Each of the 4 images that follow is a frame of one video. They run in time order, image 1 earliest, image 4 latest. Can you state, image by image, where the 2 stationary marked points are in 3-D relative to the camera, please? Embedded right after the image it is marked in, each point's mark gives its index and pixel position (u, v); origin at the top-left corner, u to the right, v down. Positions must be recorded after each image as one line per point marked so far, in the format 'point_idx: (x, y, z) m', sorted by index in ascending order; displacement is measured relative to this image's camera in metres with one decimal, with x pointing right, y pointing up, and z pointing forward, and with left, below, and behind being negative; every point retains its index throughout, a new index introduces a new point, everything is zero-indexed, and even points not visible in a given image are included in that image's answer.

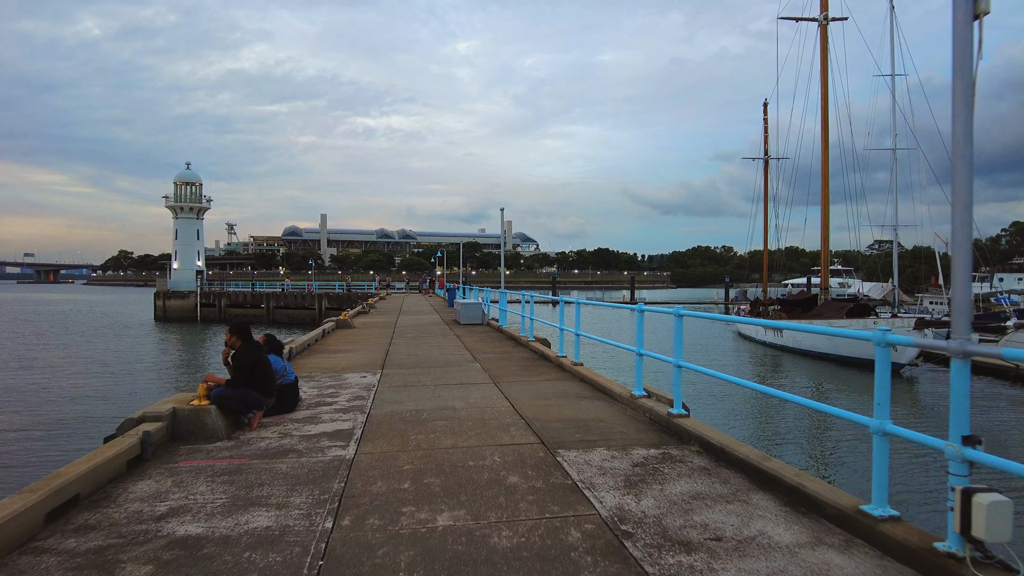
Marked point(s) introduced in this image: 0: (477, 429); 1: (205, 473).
0: (-0.3, -1.1, +5.6) m
1: (-2.0, -1.2, +4.6) m
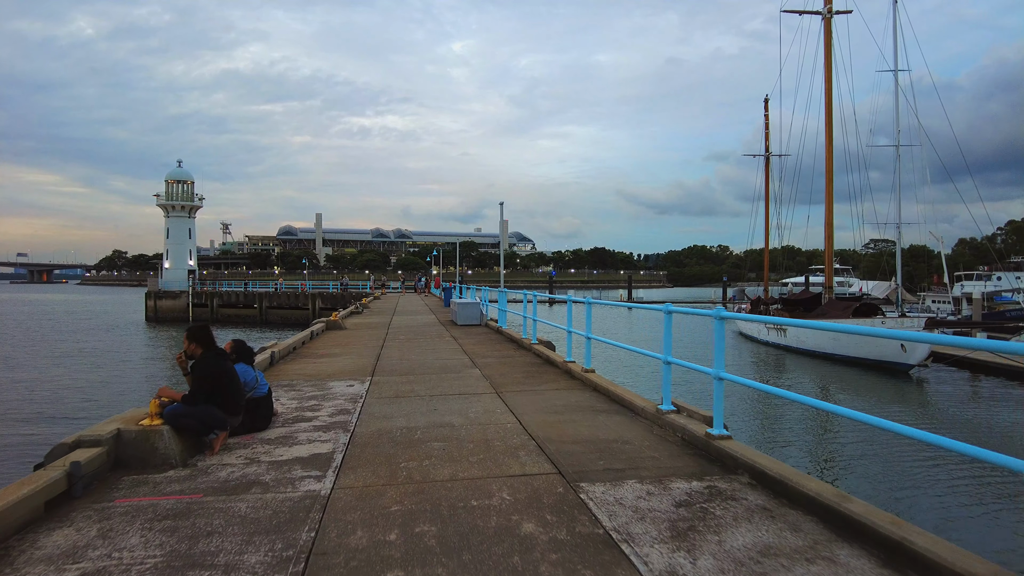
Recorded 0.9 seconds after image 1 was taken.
0: (-0.2, -1.1, +4.7) m
1: (-1.9, -1.2, +3.7) m
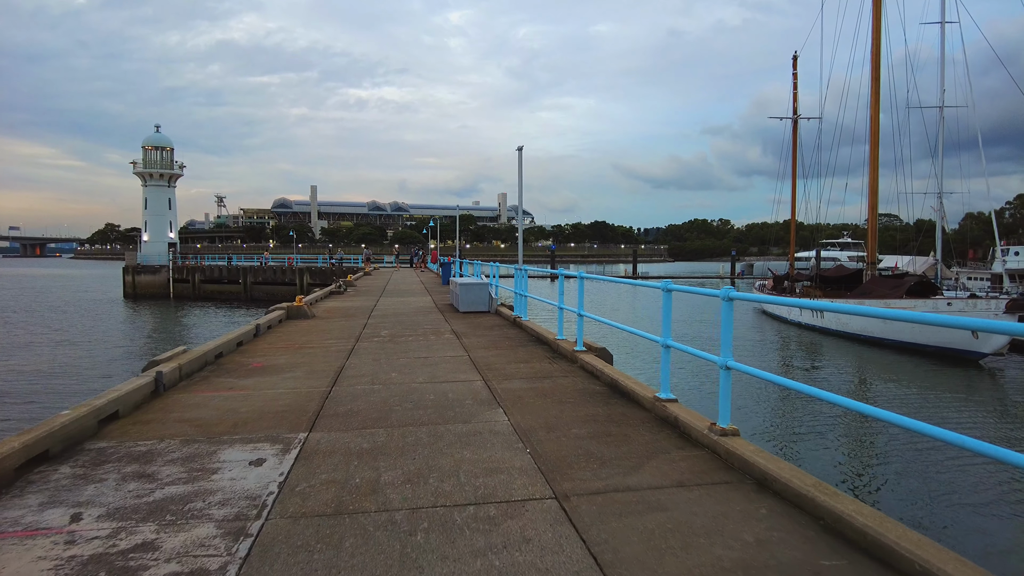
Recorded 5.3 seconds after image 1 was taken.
0: (+0.2, -1.1, +0.8) m
1: (-1.5, -1.2, -0.2) m
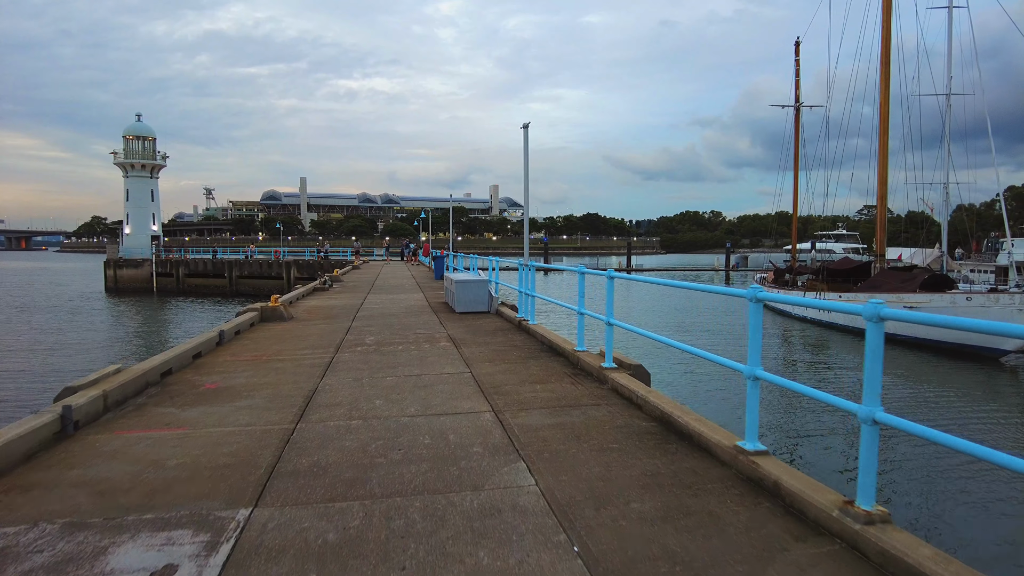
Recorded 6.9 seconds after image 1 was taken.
0: (+0.4, -1.2, -0.6) m
1: (-1.3, -1.4, -1.7) m
